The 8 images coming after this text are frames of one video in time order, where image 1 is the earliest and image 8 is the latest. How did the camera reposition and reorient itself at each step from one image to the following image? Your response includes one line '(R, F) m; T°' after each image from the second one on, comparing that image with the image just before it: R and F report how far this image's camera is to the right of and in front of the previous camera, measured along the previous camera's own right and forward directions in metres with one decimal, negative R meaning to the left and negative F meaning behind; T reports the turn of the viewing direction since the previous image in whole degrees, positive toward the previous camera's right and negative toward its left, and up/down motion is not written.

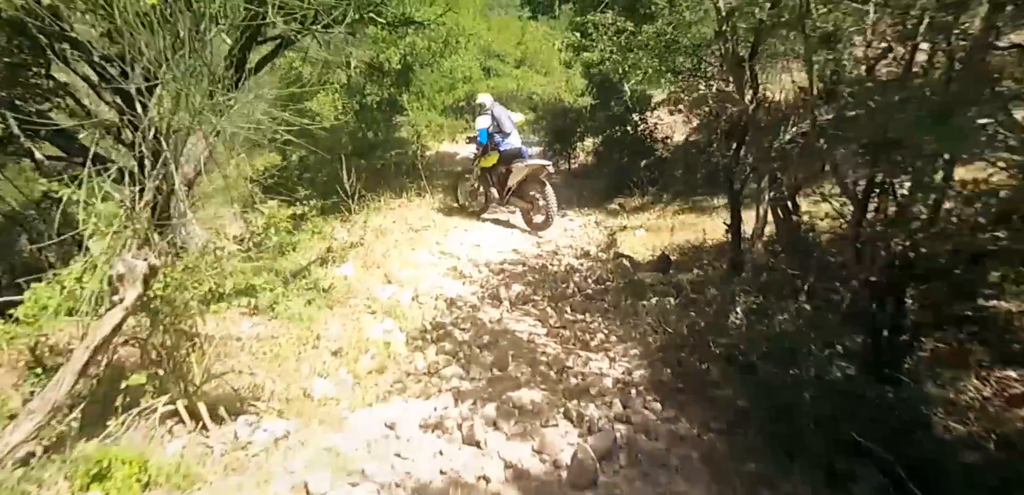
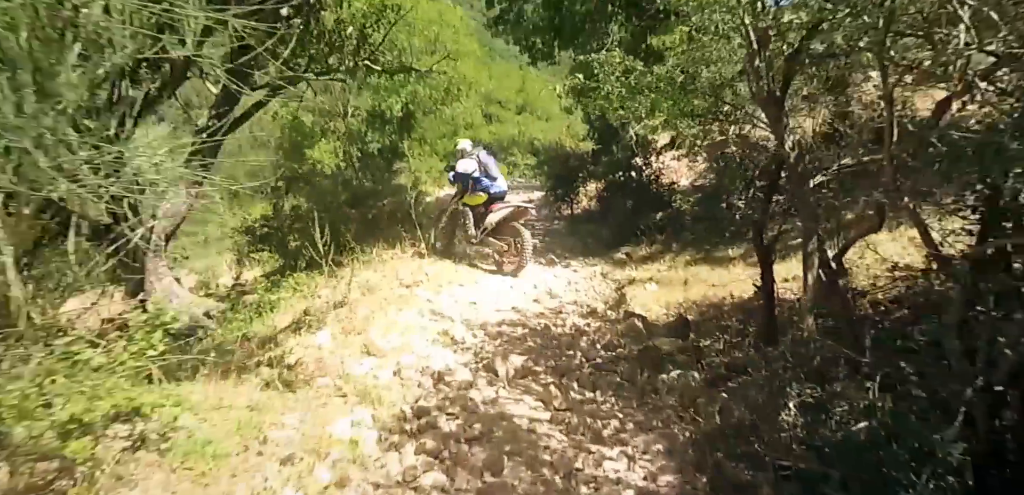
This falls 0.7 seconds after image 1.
(0.0, +0.6) m; 0°
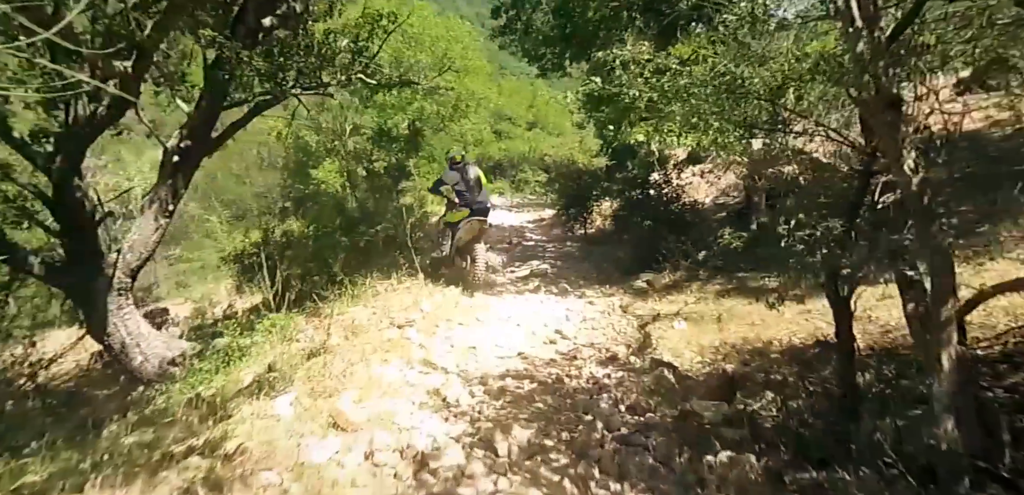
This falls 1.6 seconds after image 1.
(+0.1, +0.8) m; -1°
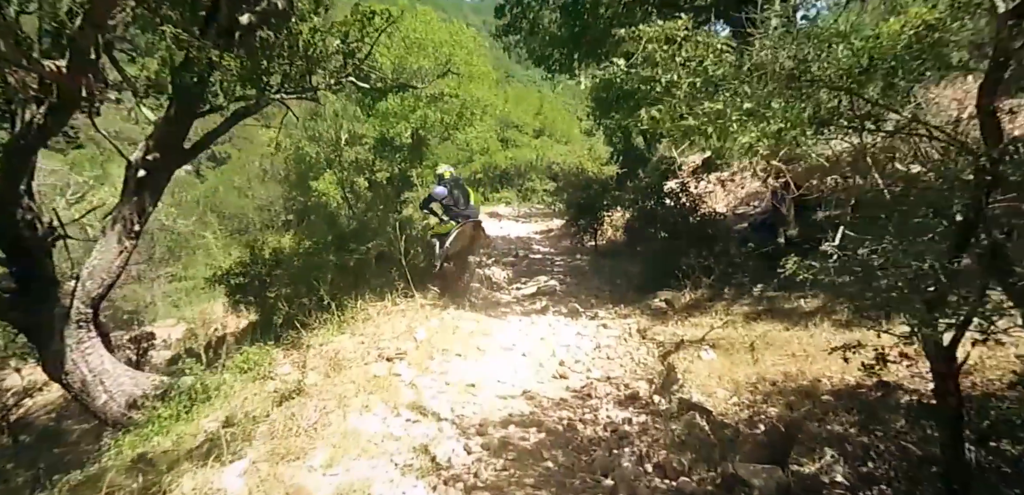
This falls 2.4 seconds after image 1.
(0.0, +0.7) m; -1°
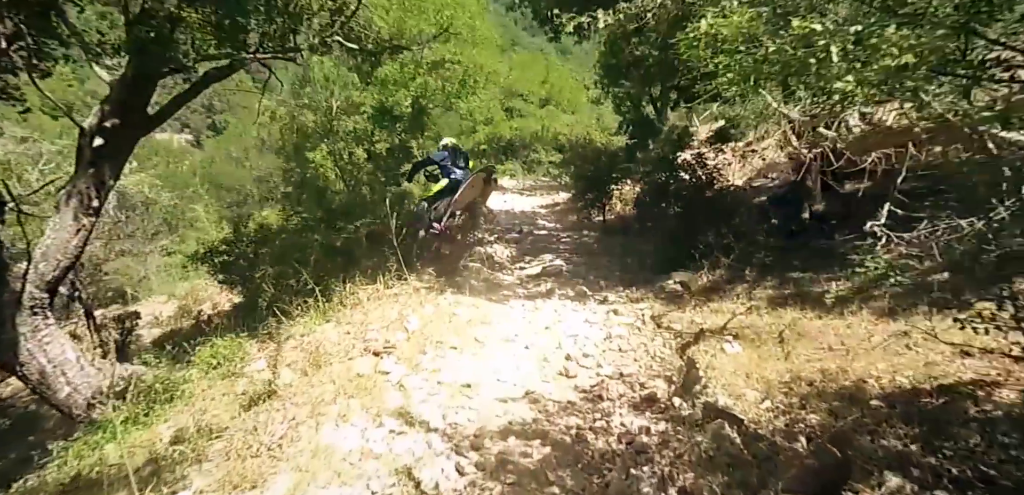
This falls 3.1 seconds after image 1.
(0.0, +0.6) m; 0°
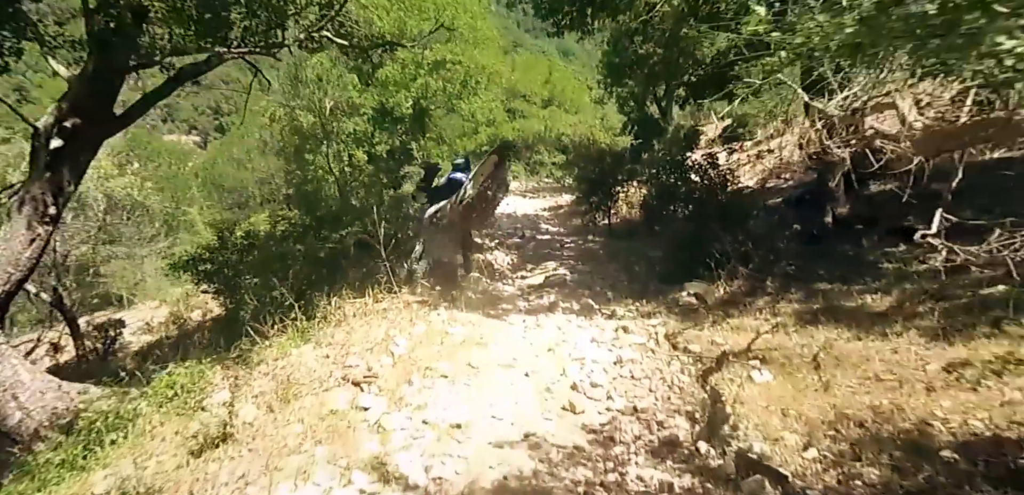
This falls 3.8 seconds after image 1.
(0.0, +0.6) m; 0°
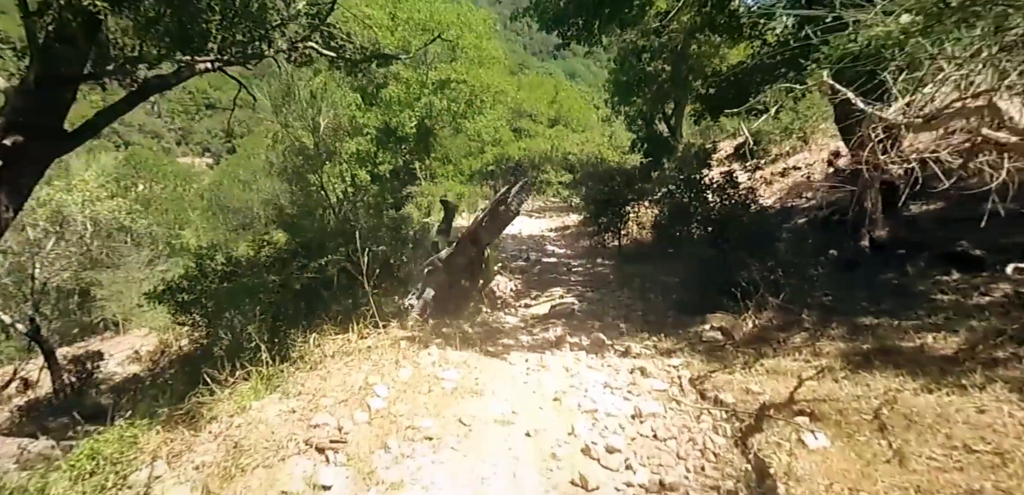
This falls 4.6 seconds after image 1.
(+0.1, +0.7) m; -1°
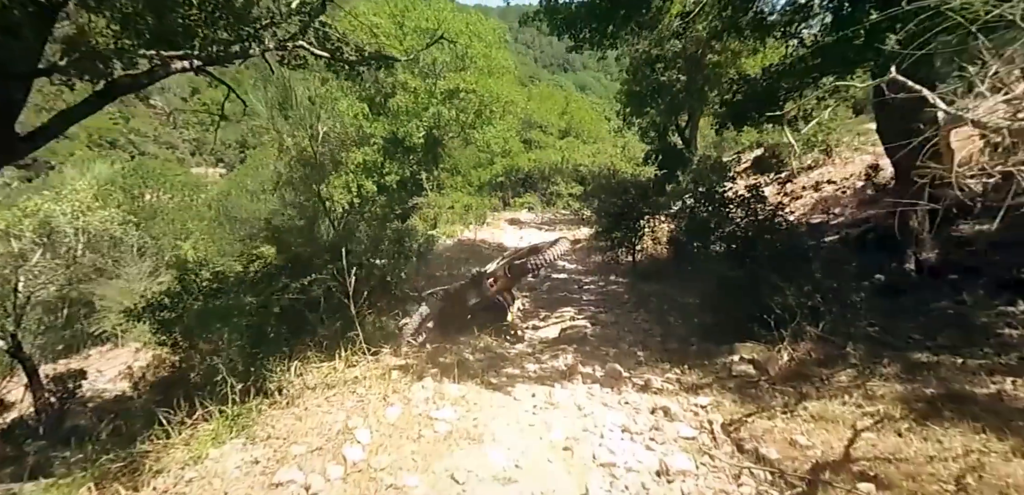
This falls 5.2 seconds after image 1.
(0.0, +0.6) m; -1°
